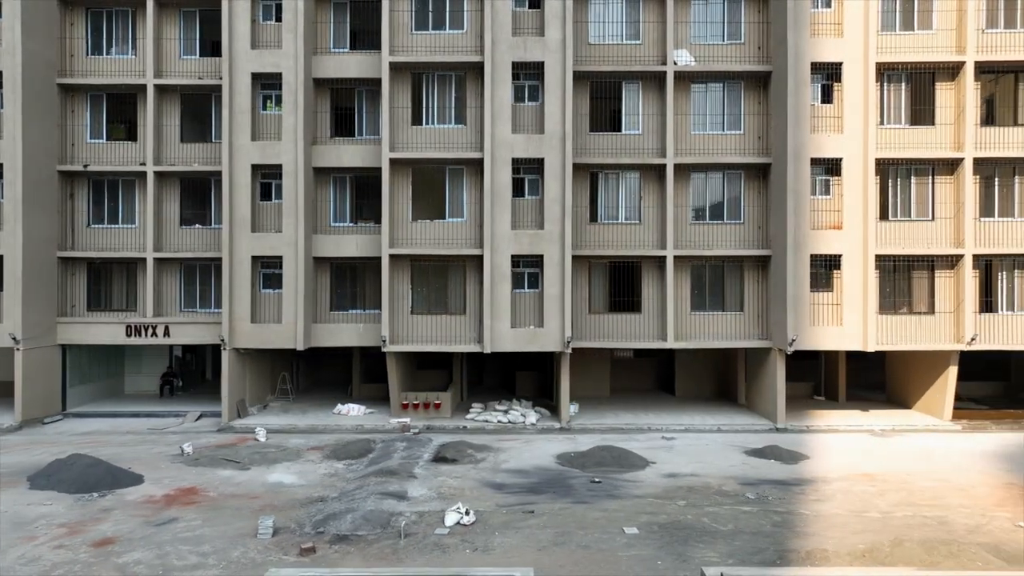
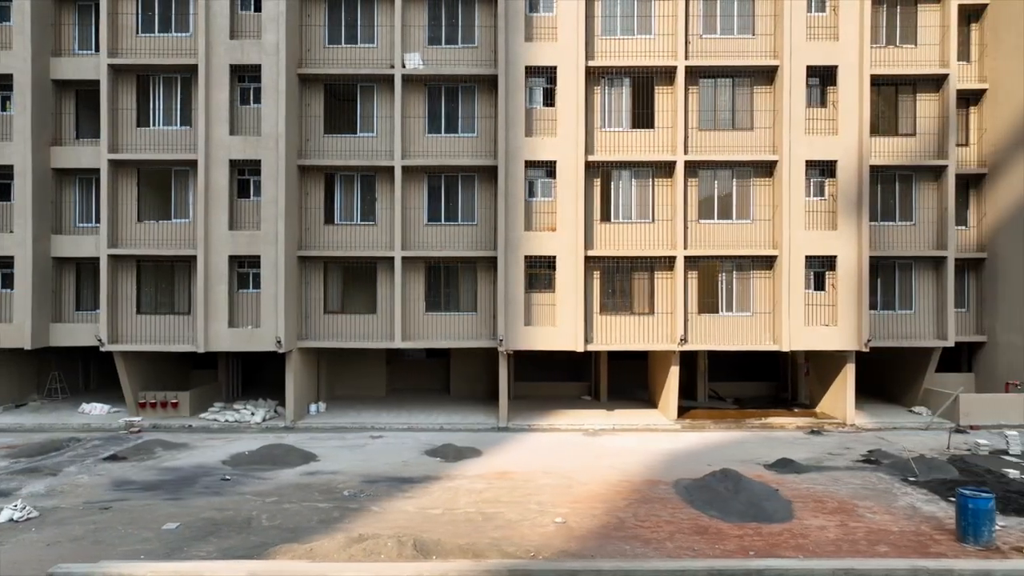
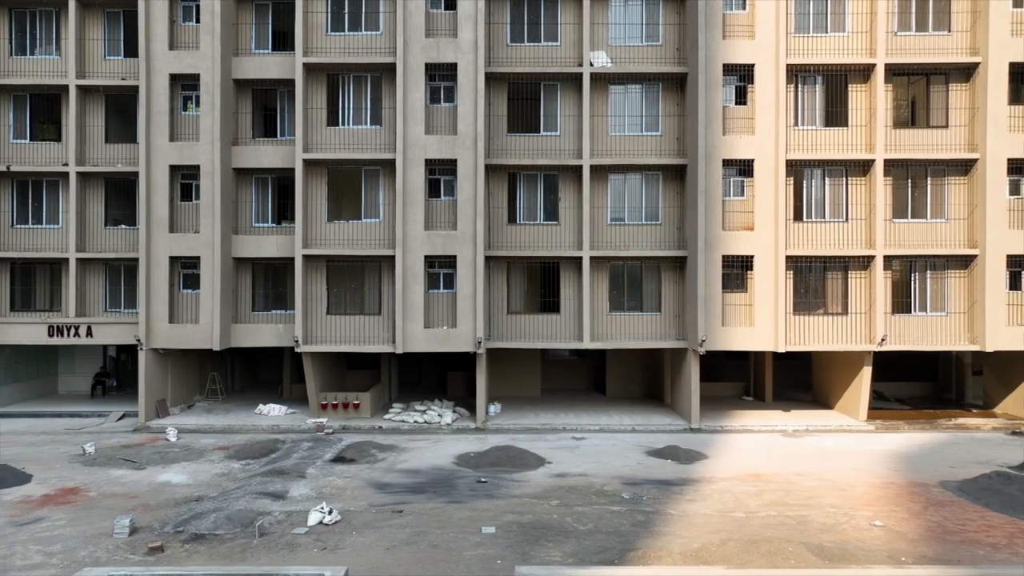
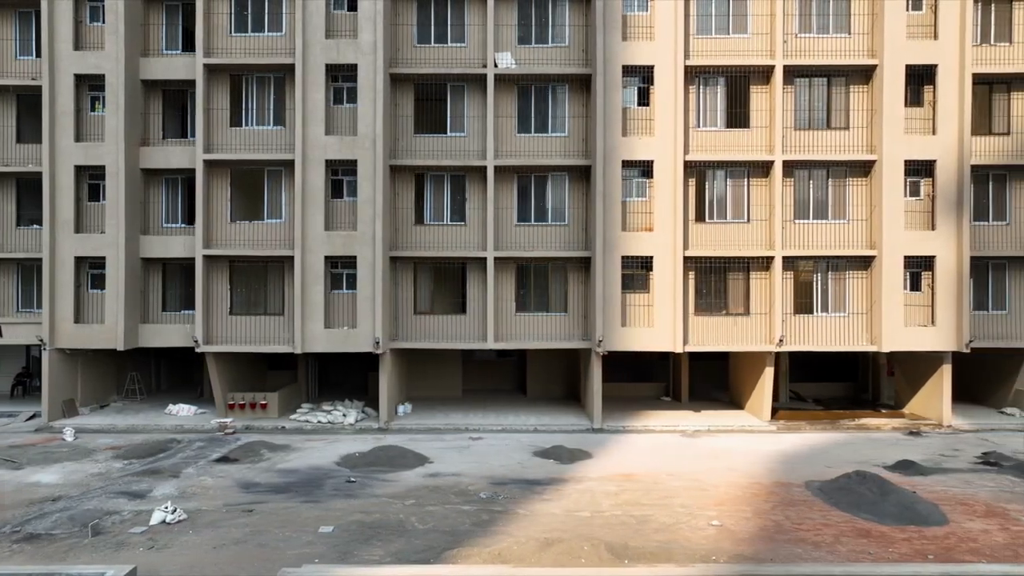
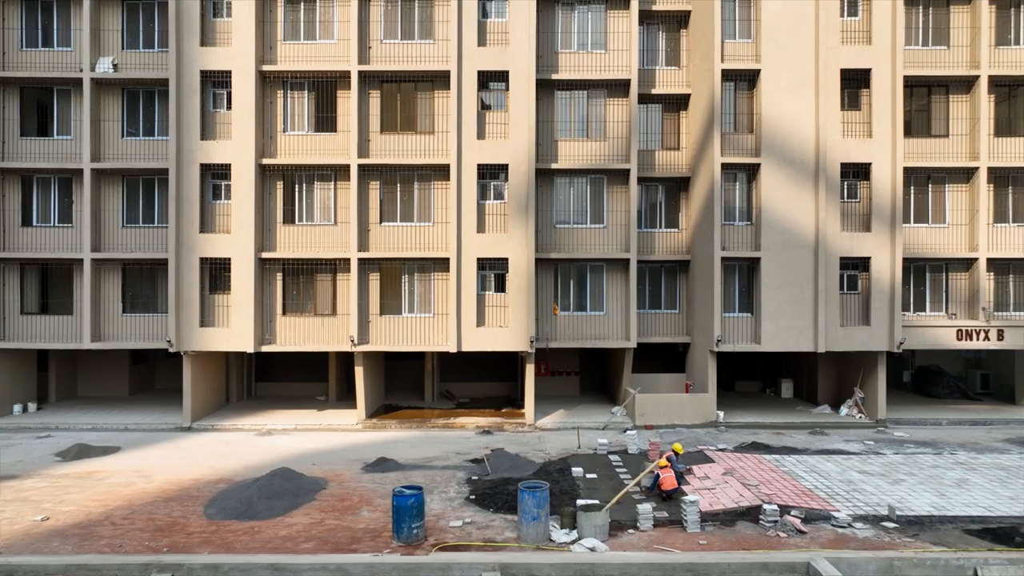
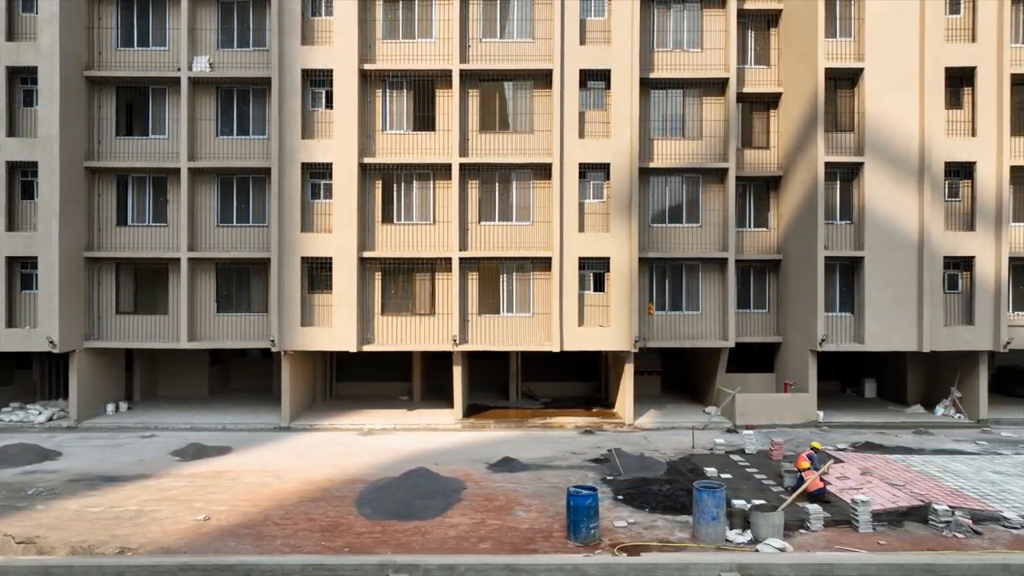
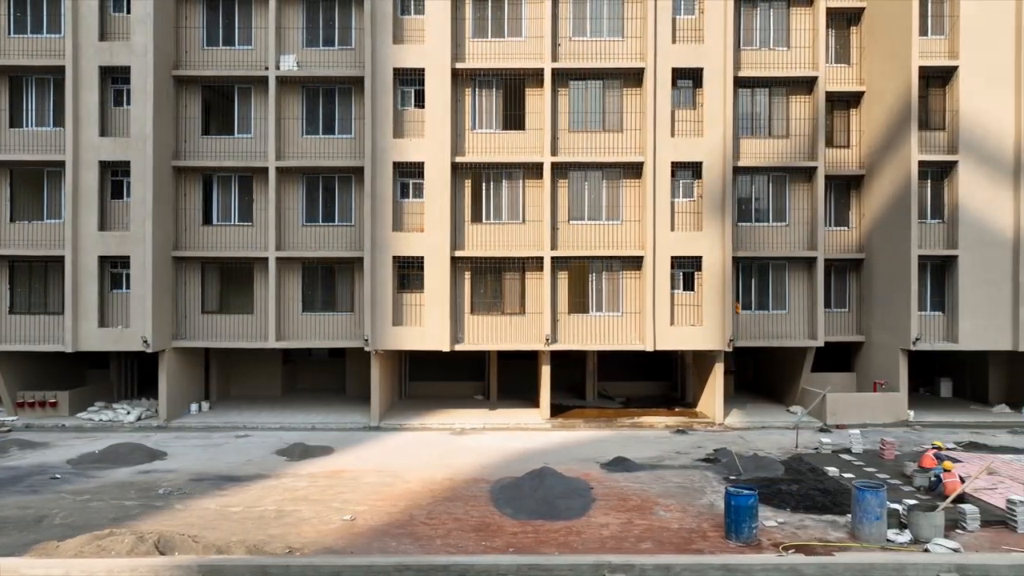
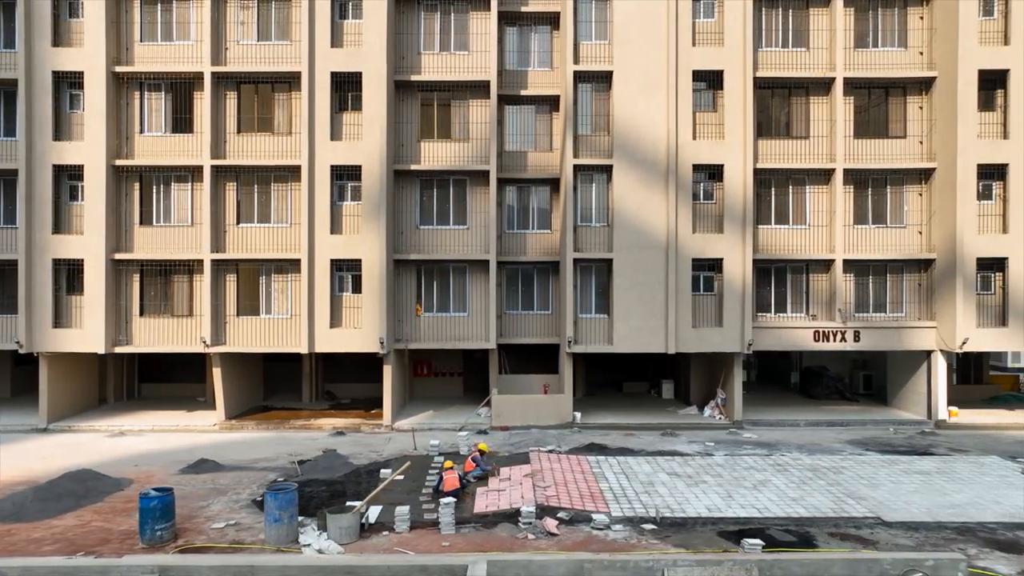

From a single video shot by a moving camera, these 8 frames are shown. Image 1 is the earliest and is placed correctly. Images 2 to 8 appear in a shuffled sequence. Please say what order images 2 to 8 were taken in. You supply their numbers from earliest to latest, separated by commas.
3, 4, 2, 7, 6, 5, 8
